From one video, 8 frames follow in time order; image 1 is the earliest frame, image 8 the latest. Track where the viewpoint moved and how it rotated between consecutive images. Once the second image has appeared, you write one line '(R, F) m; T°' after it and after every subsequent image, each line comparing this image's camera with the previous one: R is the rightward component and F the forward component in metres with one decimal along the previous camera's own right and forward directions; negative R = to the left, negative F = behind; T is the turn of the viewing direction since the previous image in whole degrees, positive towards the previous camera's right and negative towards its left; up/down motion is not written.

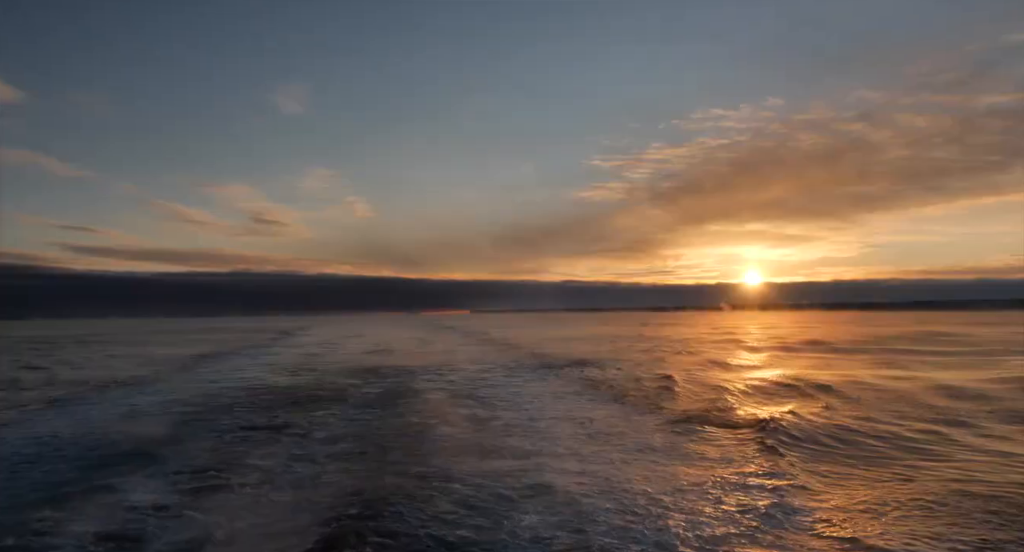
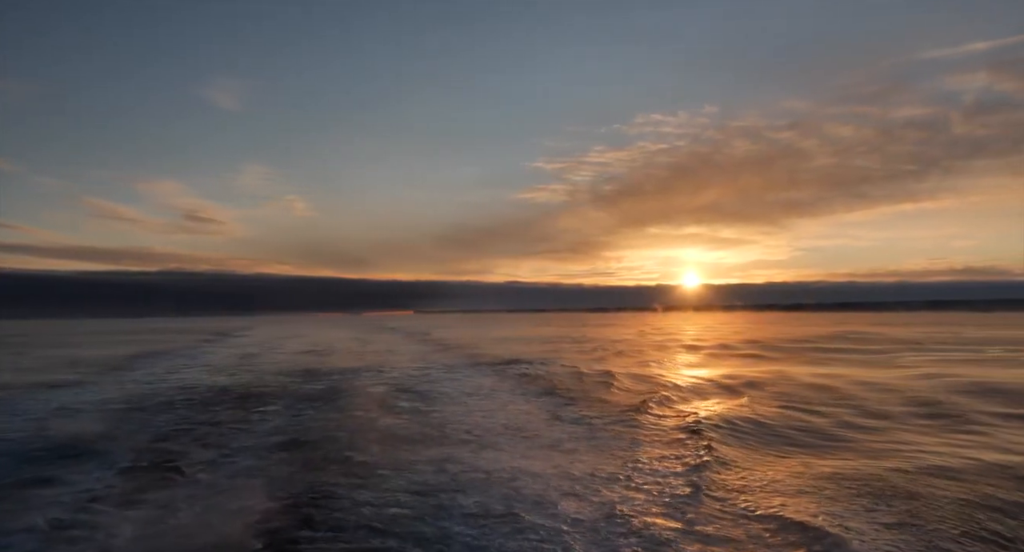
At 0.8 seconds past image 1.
(+0.5, -0.4) m; -13°
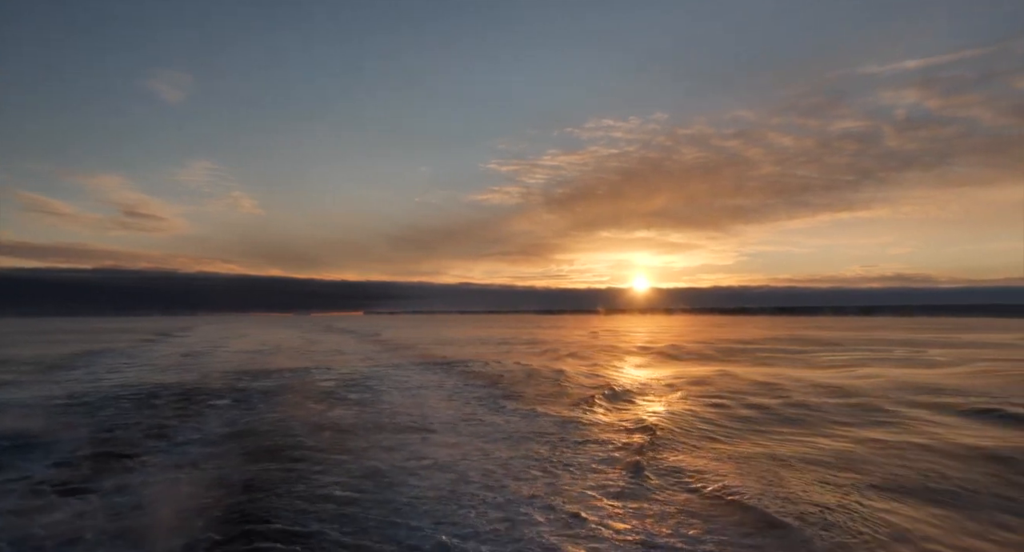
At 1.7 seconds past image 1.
(0.0, -0.2) m; +4°
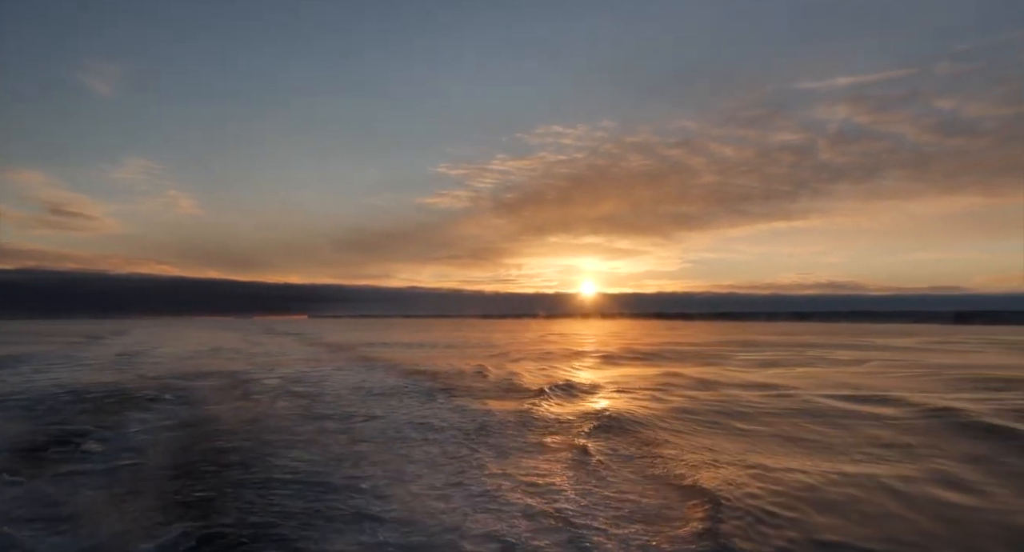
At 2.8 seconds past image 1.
(-0.2, +0.2) m; +5°
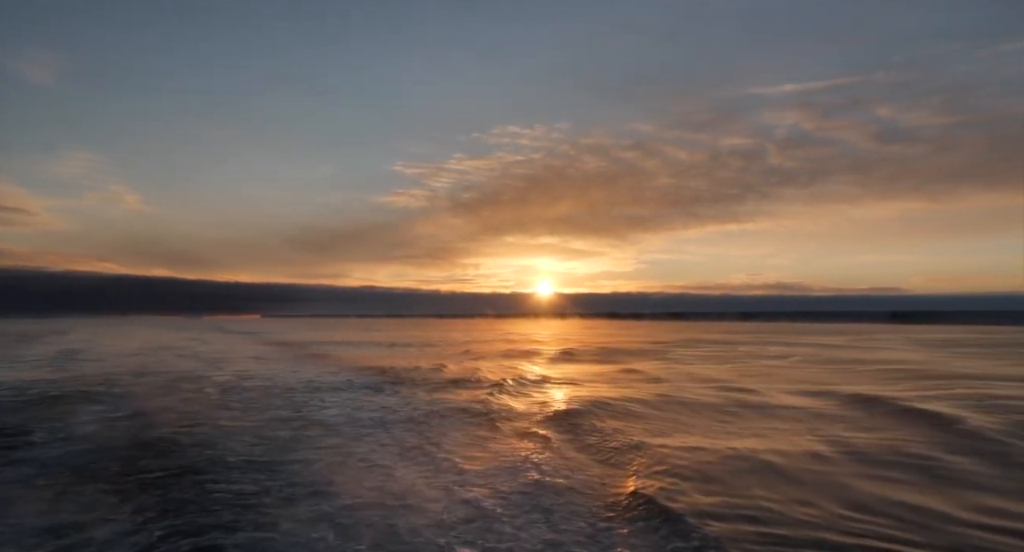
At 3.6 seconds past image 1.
(+0.4, -0.6) m; +4°
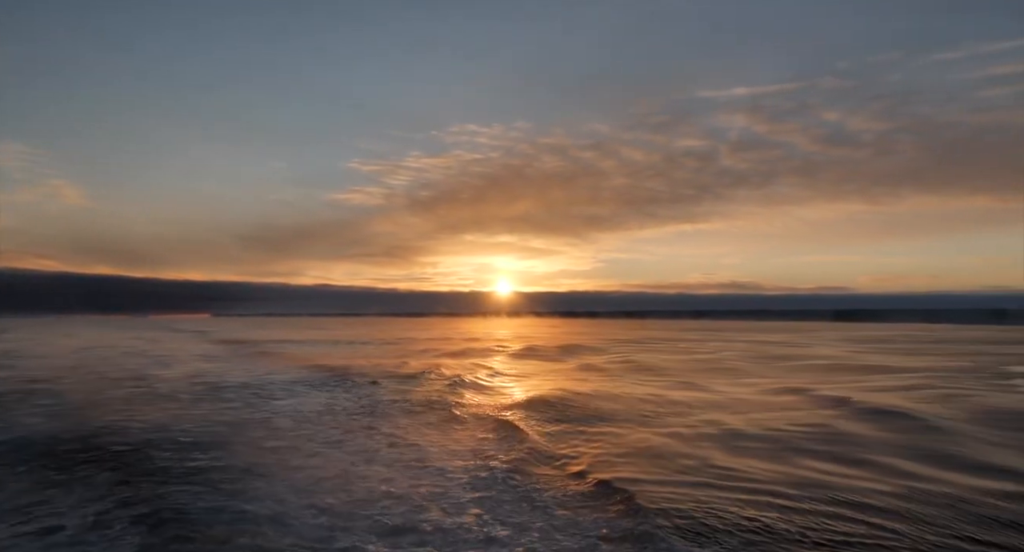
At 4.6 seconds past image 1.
(+0.4, -0.6) m; +4°
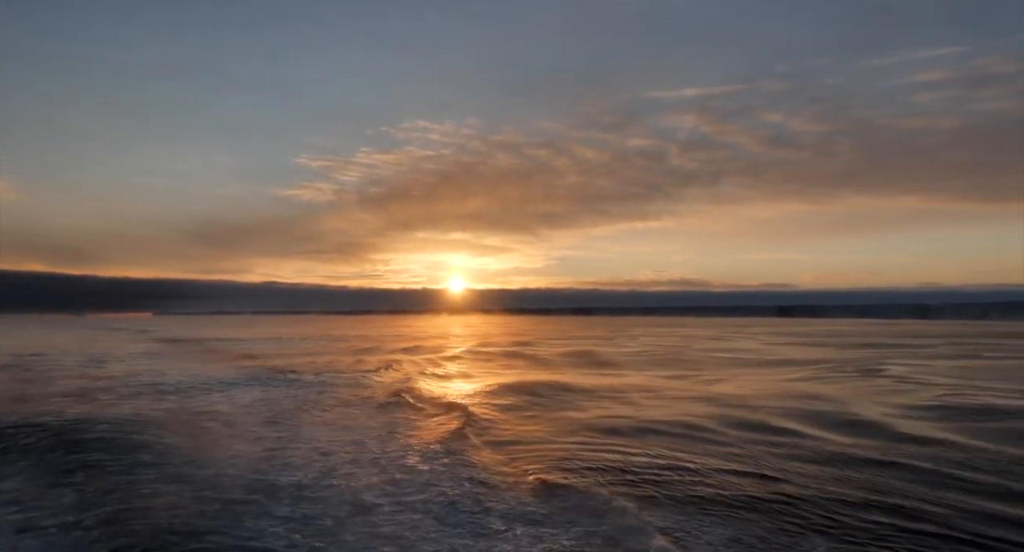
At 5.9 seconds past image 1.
(+0.4, -0.9) m; +4°
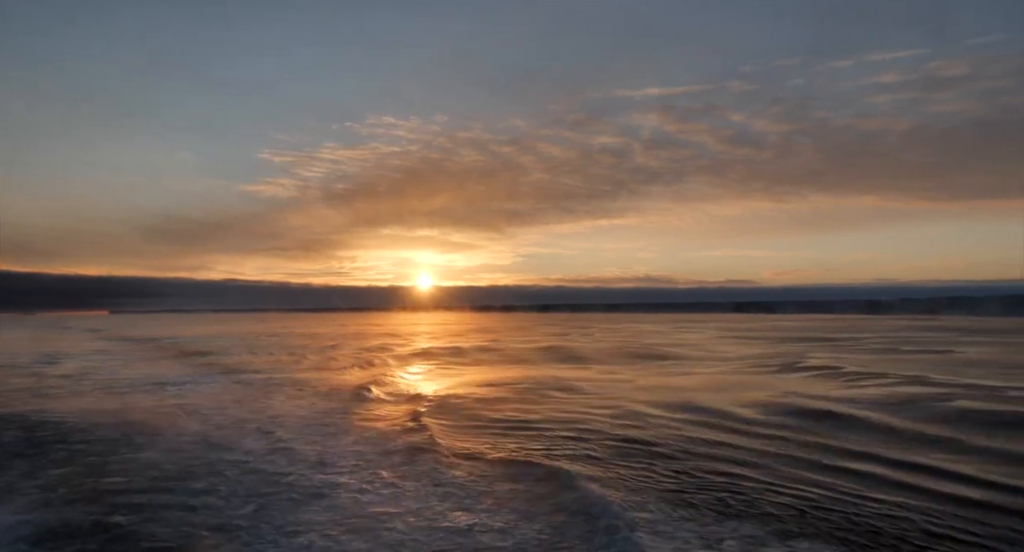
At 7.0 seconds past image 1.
(+0.2, -0.6) m; +3°
